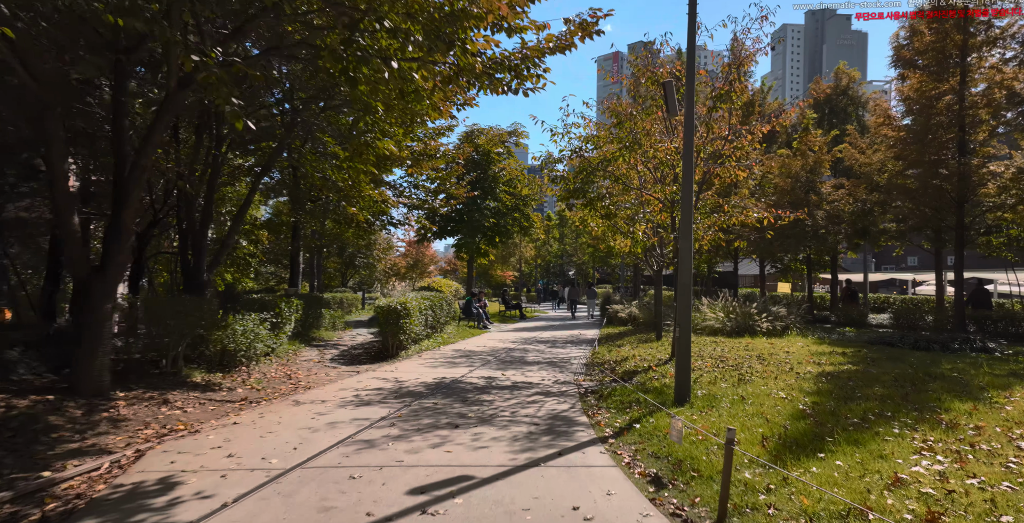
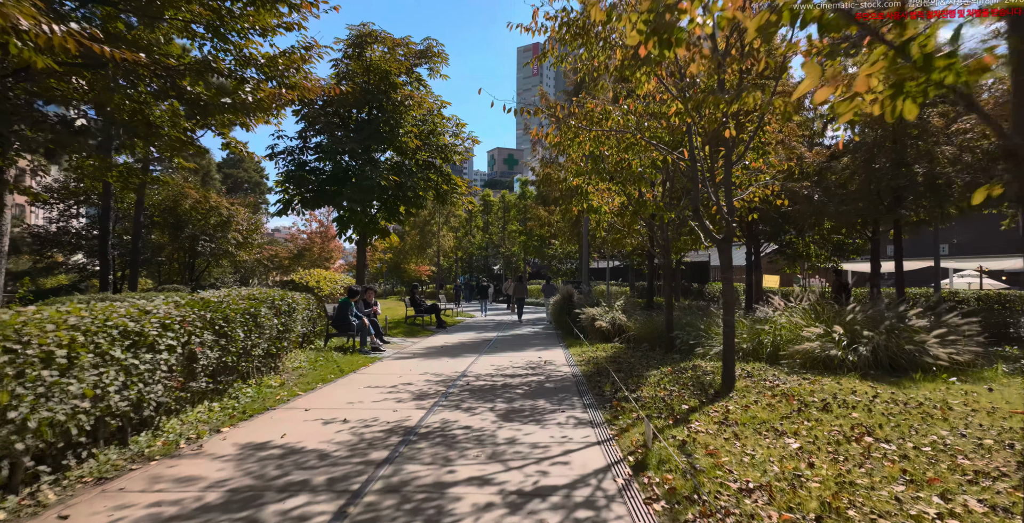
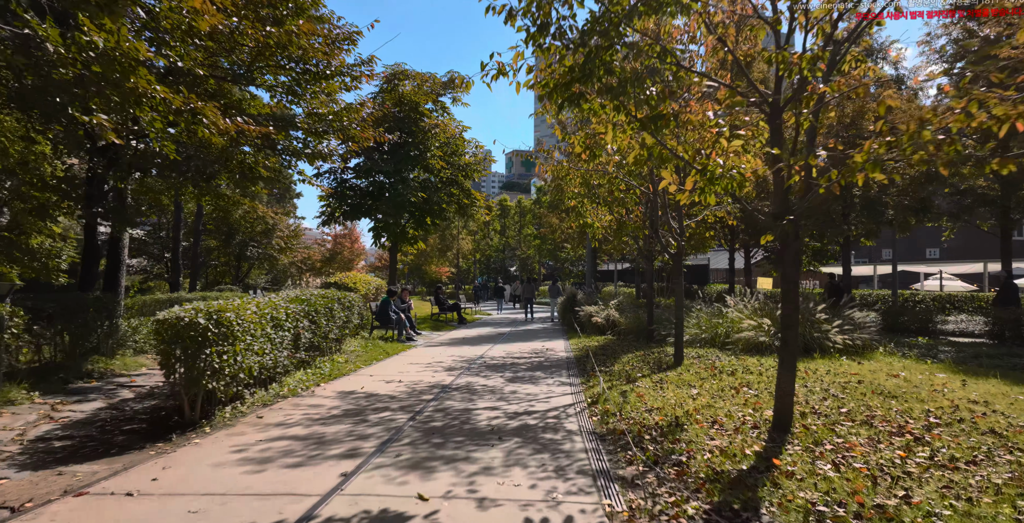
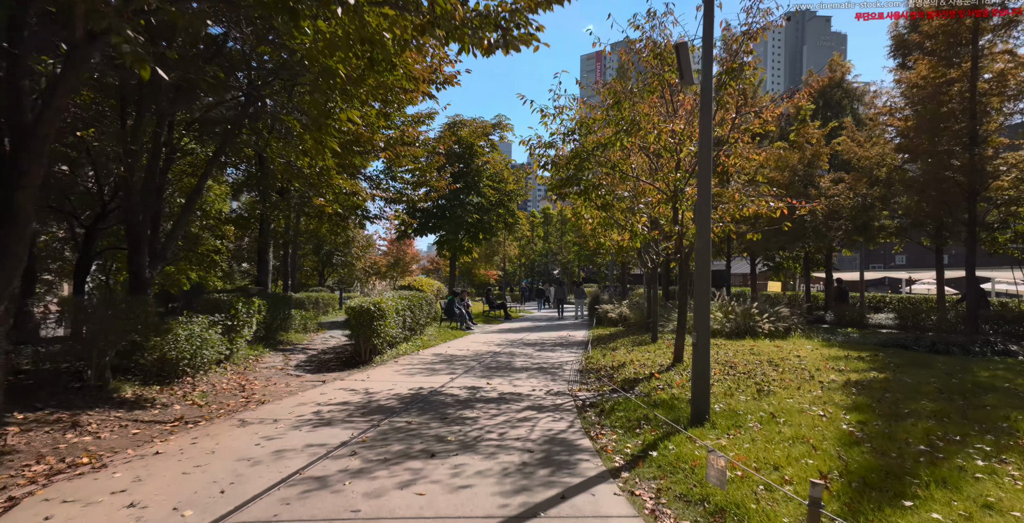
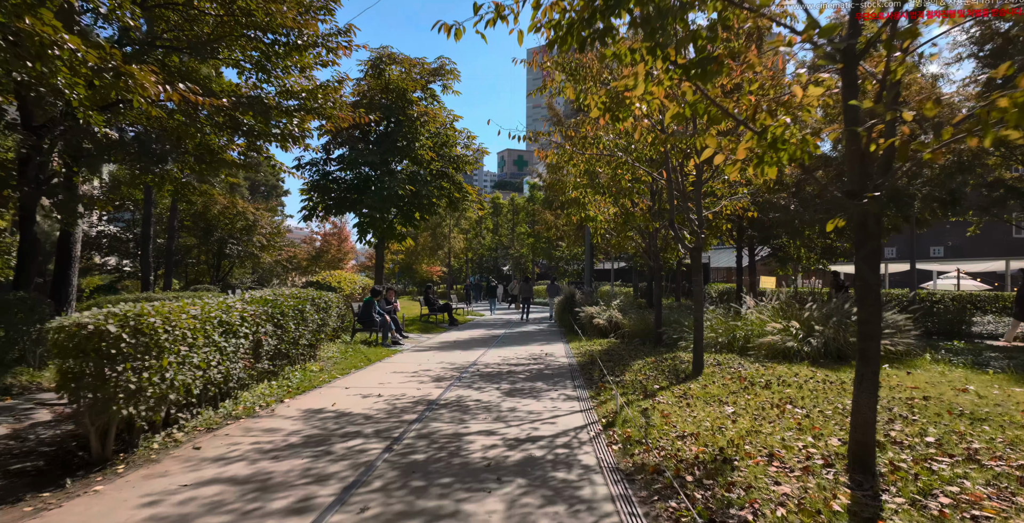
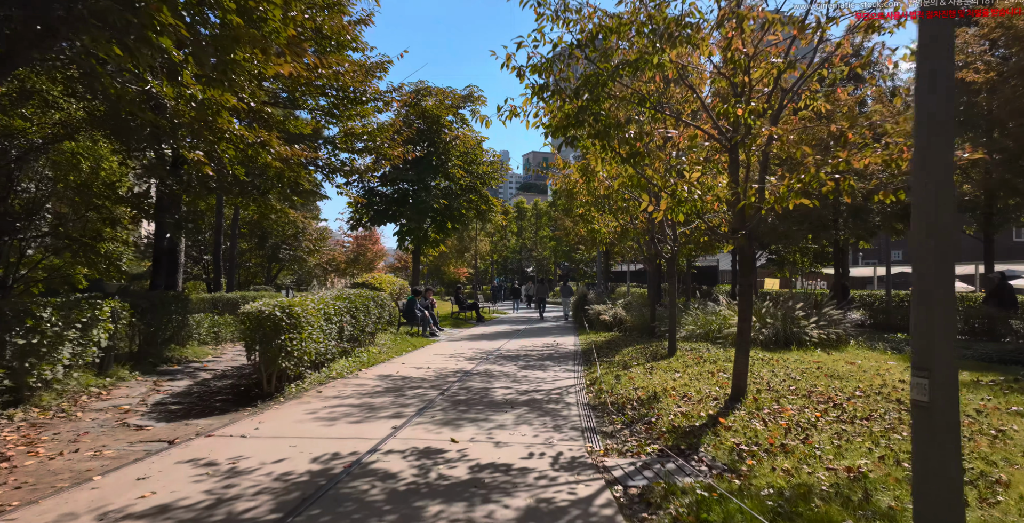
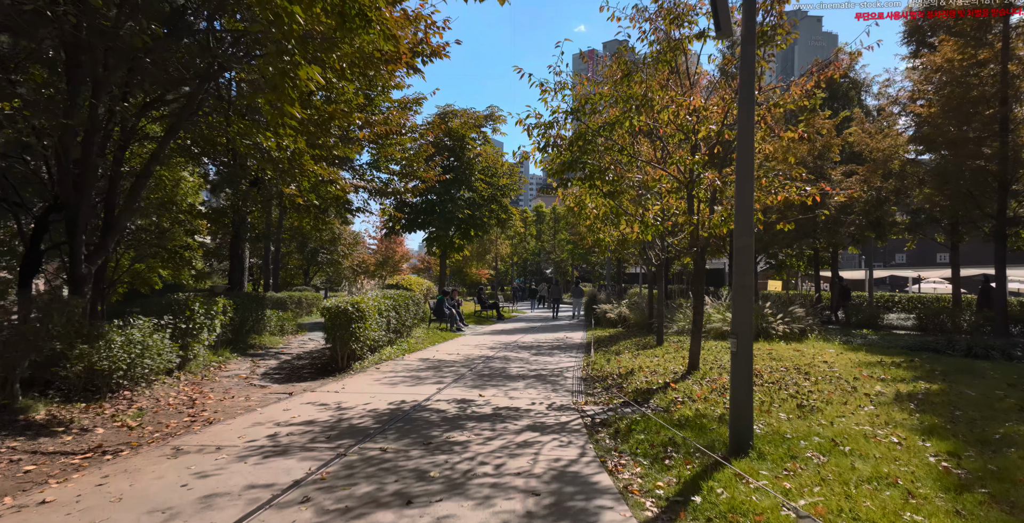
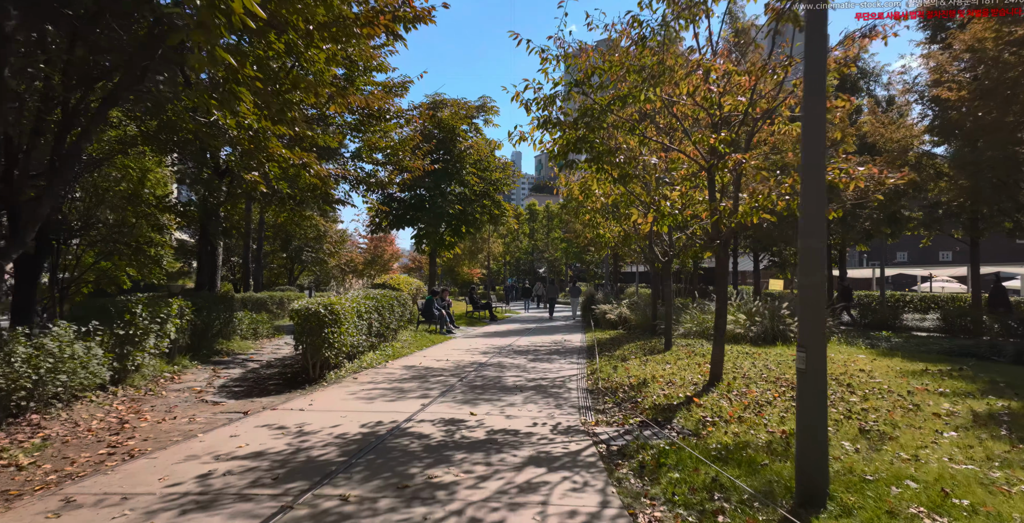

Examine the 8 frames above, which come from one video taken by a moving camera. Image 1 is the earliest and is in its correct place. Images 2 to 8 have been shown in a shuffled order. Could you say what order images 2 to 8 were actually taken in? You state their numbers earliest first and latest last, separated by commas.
4, 7, 8, 6, 3, 5, 2
